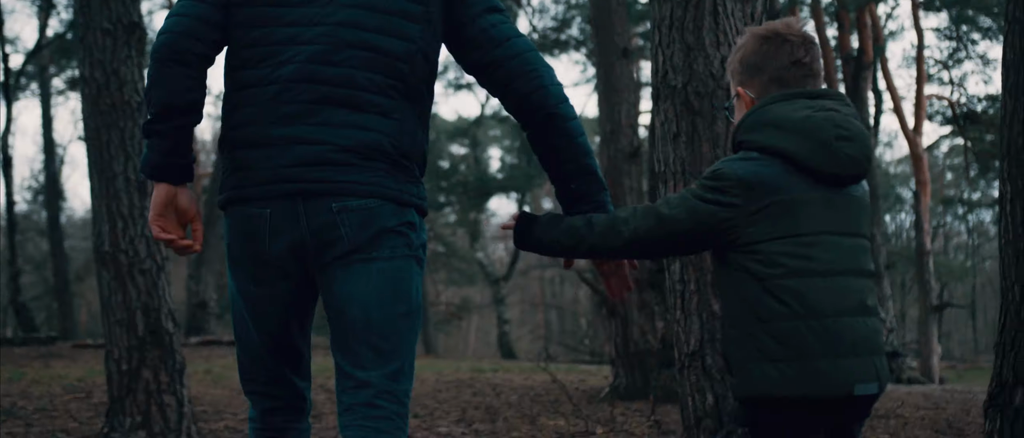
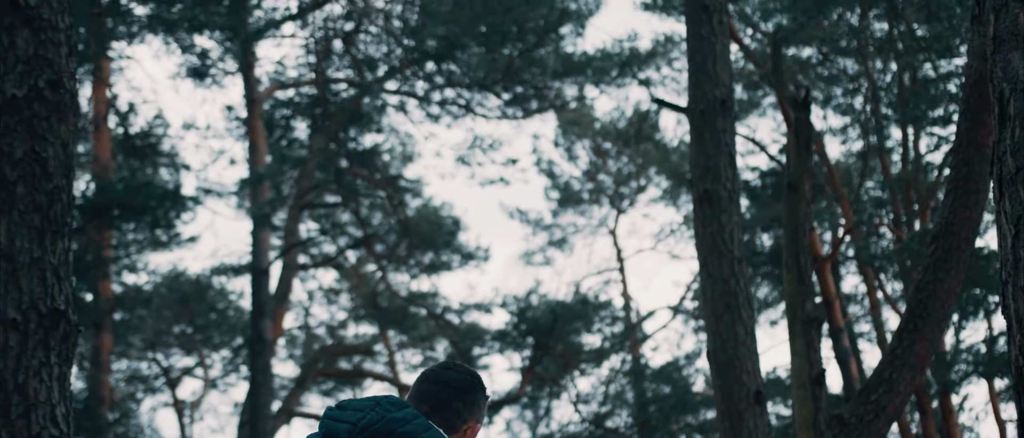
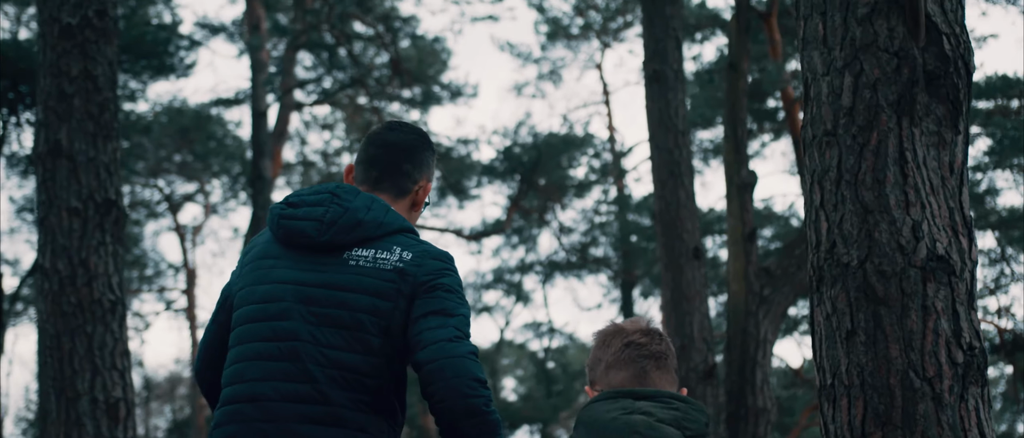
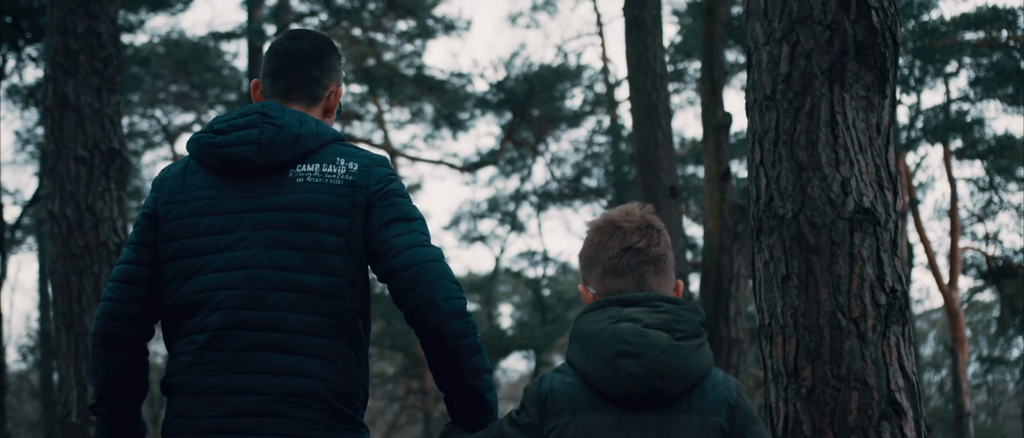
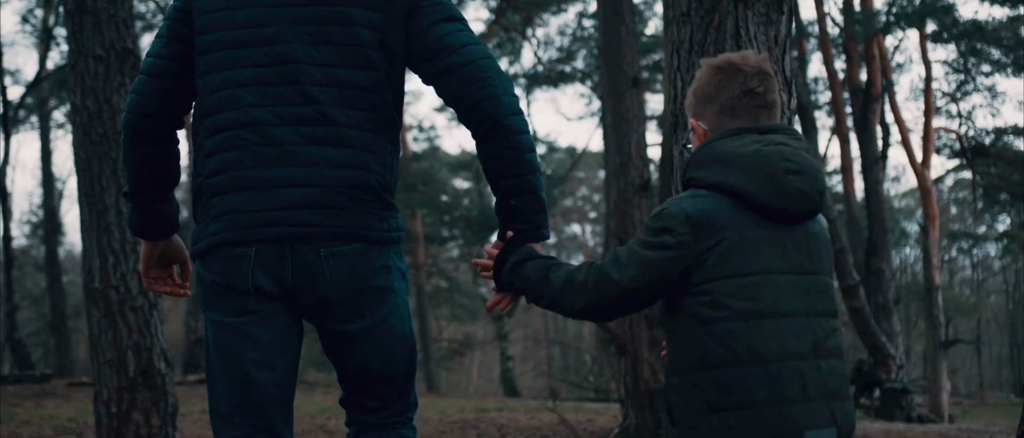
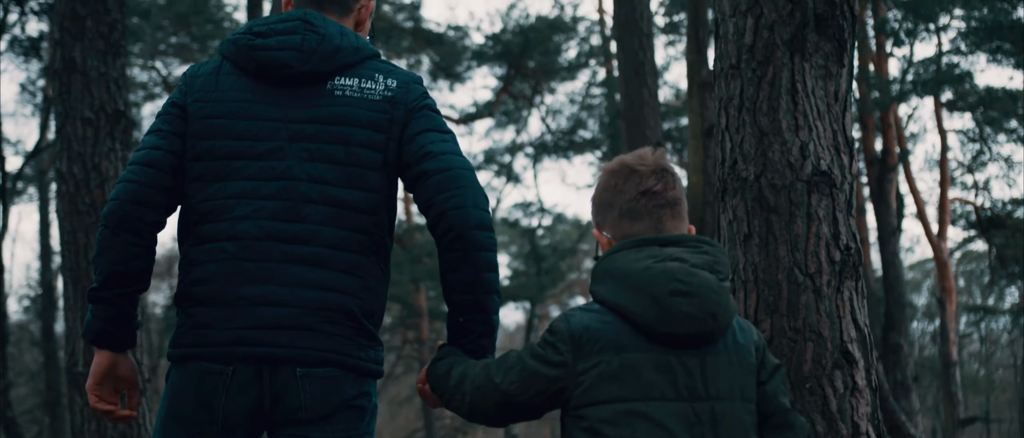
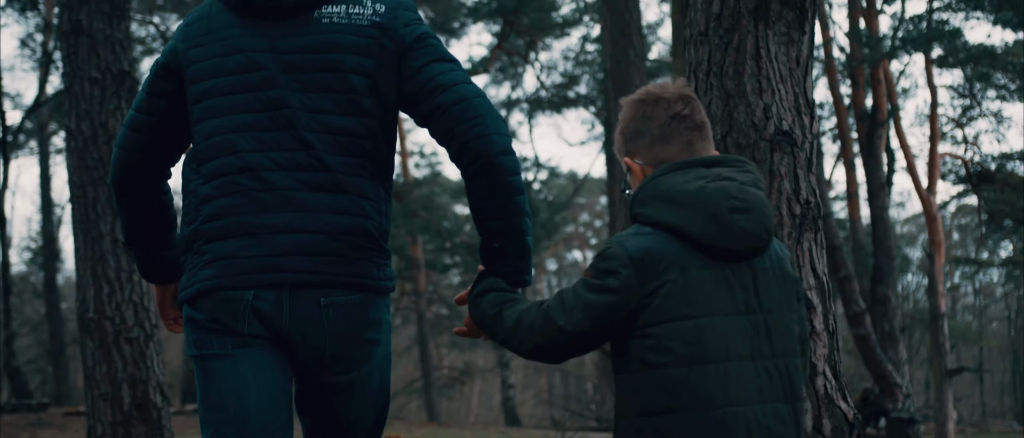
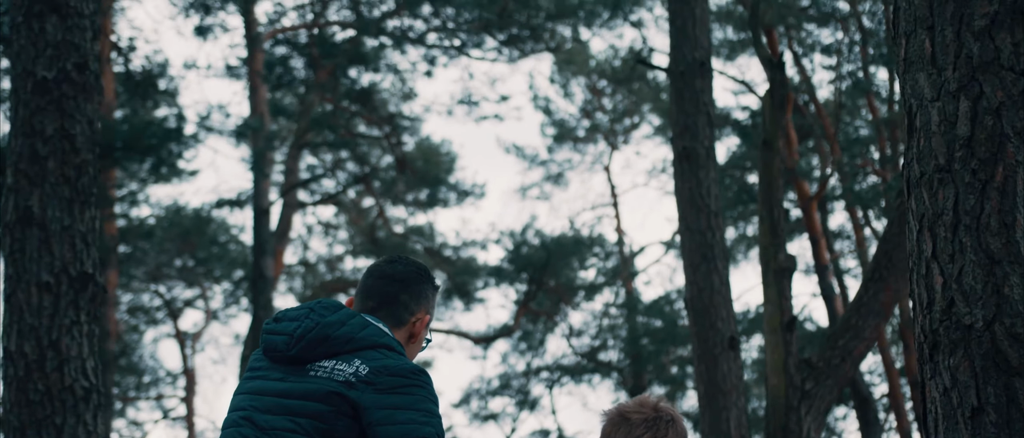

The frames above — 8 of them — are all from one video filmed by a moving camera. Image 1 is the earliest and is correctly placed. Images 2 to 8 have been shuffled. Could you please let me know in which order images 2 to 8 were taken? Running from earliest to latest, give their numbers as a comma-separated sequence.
5, 7, 6, 4, 3, 8, 2
